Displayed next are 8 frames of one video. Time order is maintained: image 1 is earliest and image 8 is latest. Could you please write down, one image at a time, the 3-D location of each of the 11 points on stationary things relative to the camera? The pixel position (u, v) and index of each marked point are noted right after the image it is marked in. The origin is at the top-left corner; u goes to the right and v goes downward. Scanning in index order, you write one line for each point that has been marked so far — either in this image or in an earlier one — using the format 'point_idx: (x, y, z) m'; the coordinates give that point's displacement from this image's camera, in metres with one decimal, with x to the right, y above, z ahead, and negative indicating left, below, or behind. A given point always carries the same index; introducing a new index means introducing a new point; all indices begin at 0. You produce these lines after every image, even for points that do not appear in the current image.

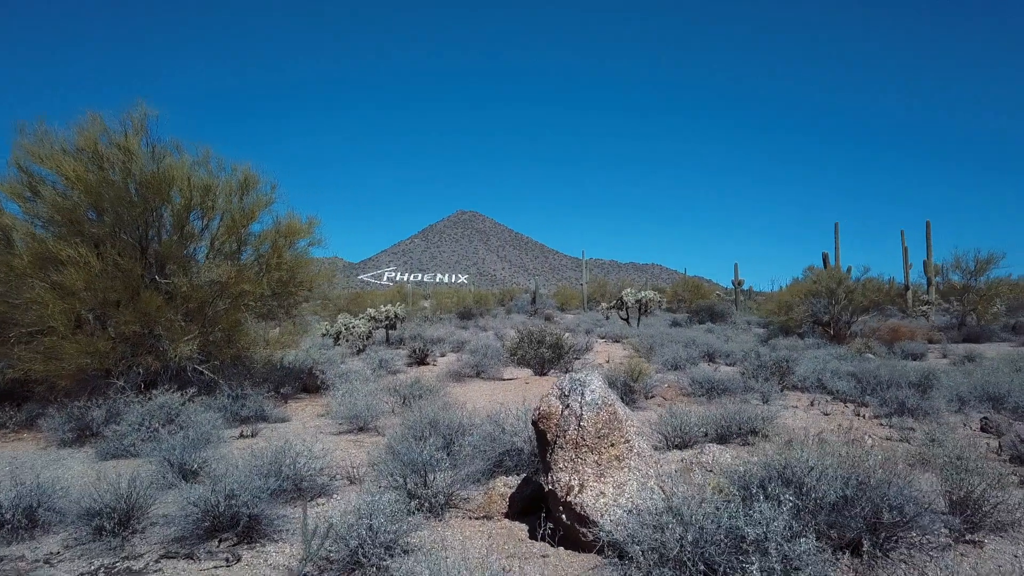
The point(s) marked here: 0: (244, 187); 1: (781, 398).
0: (-5.1, +1.9, +11.2) m
1: (+3.7, -1.5, +7.8) m
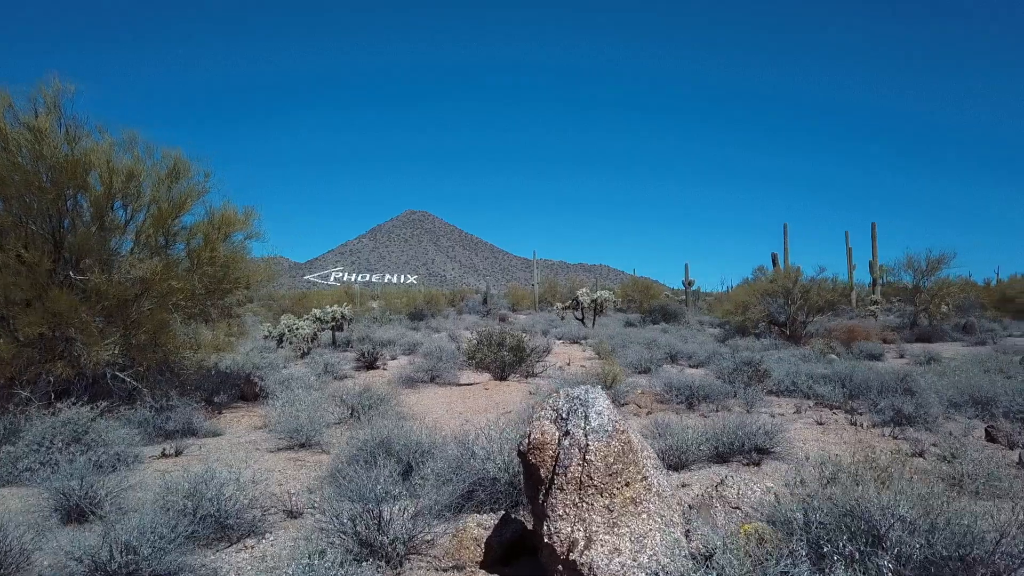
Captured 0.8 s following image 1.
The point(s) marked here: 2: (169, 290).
0: (-5.8, +1.9, +9.9) m
1: (+3.2, -1.5, +7.3) m
2: (-5.4, 0.0, +9.2) m
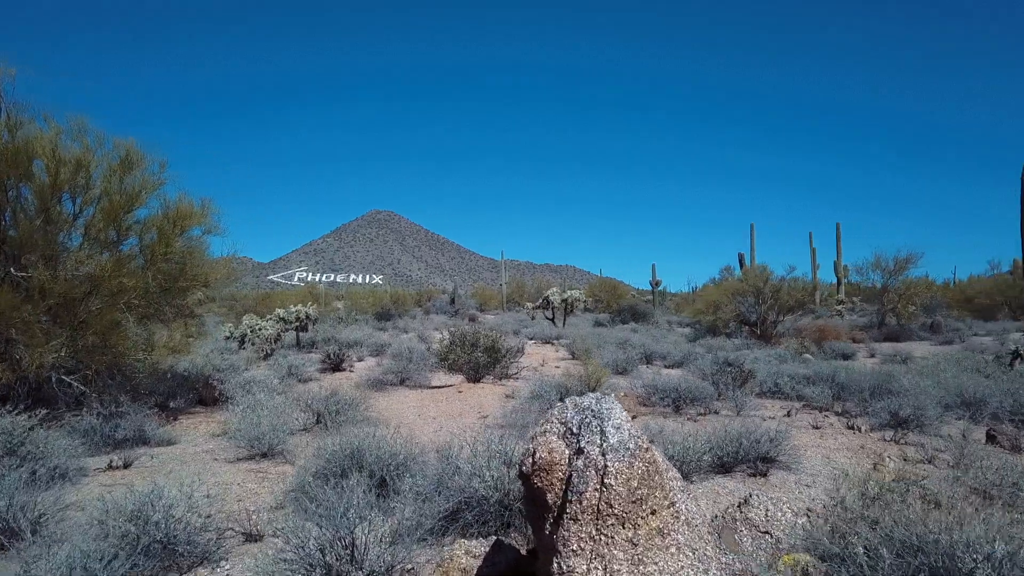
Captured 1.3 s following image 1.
0: (-6.2, +2.0, +9.1) m
1: (+3.0, -1.5, +7.0) m
2: (-5.7, 0.0, +8.4) m
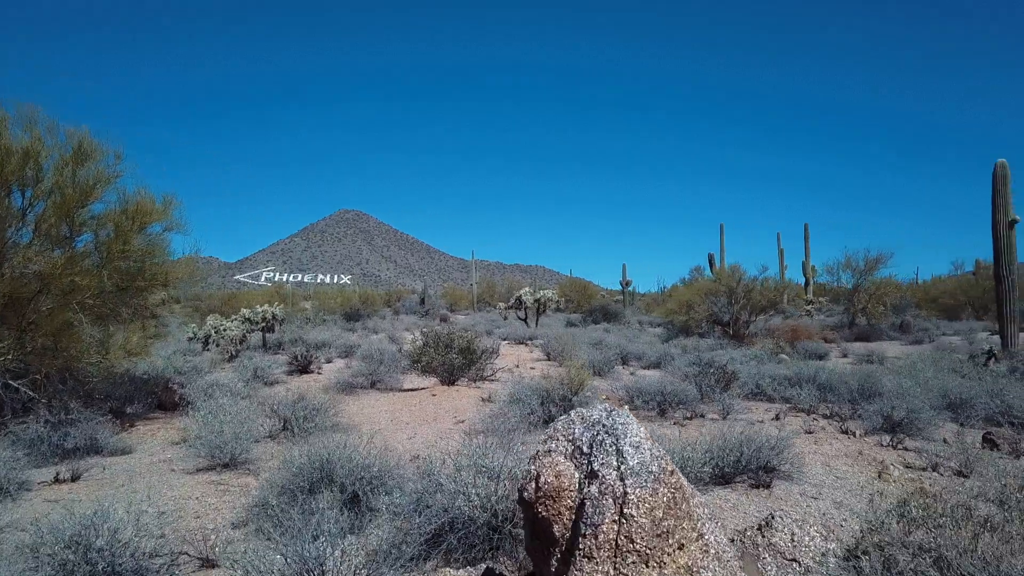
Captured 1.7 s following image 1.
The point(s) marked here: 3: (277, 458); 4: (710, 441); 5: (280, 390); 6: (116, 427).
0: (-6.5, +2.0, +8.5) m
1: (+2.8, -1.4, +6.8) m
2: (-6.0, 0.0, +7.8) m
3: (-2.8, -2.0, +6.9) m
4: (+1.6, -1.3, +4.7) m
5: (-4.3, -1.9, +10.7) m
6: (-5.9, -2.1, +8.5) m
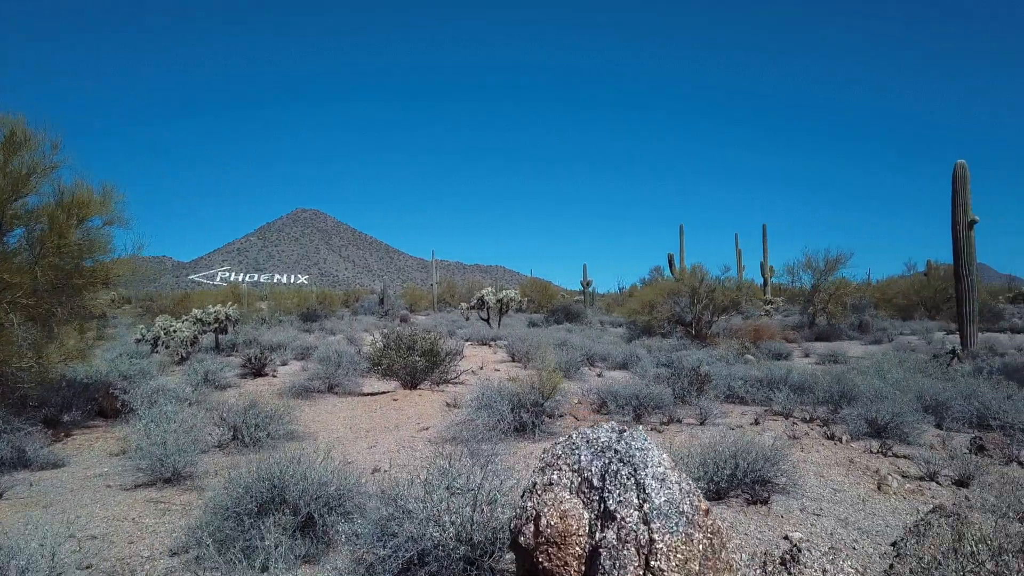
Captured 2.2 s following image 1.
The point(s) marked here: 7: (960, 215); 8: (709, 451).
0: (-6.9, +2.0, +7.6) m
1: (+2.4, -1.4, +6.6) m
2: (-6.4, +0.1, +6.9) m
3: (-3.2, -2.0, +6.2) m
4: (+1.4, -1.2, +4.4) m
5: (-4.9, -1.8, +10.0) m
6: (-6.4, -2.1, +7.7) m
7: (+11.7, +1.9, +15.0) m
8: (+1.4, -1.2, +4.1) m
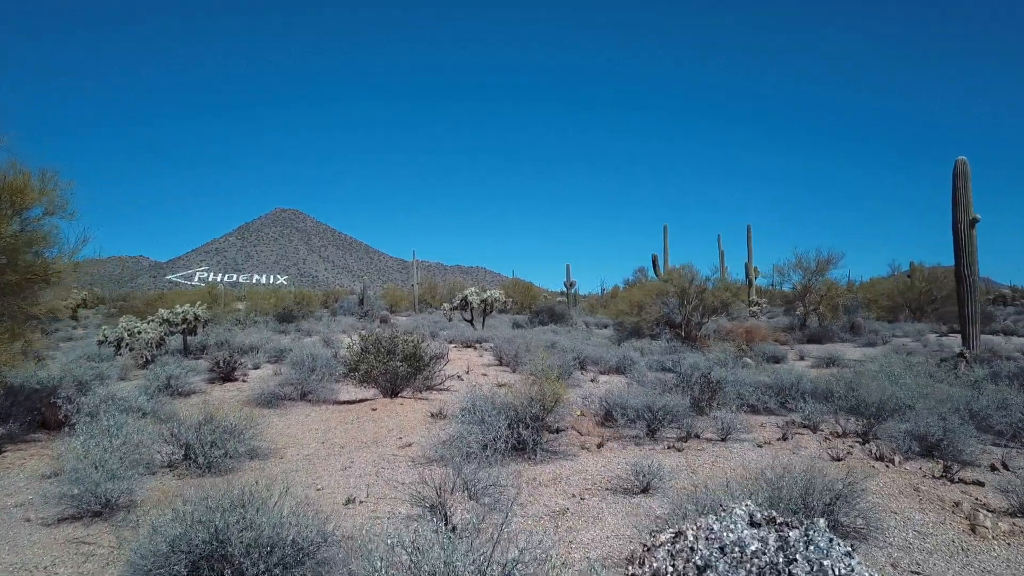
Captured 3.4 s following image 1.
0: (-7.0, +2.1, +6.5) m
1: (+2.4, -1.4, +5.8) m
2: (-6.5, +0.1, +5.9) m
3: (-3.2, -2.0, +5.3) m
4: (+1.5, -1.2, +3.6) m
5: (-5.1, -1.8, +9.0) m
6: (-6.5, -2.0, +6.7) m
7: (+11.4, +1.9, +14.6) m
8: (+1.5, -1.2, +3.4) m
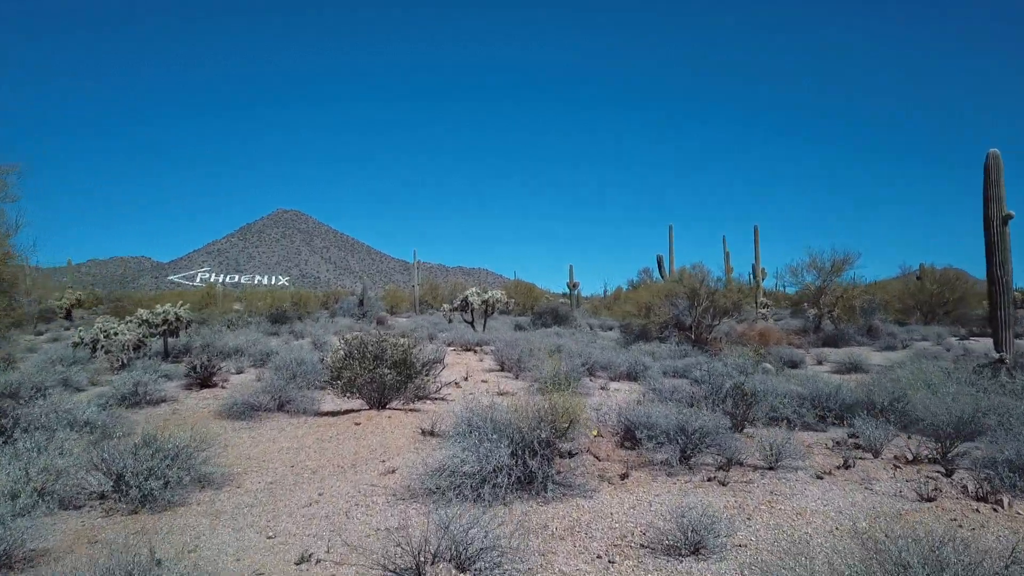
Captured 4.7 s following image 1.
0: (-6.9, +2.1, +5.6) m
1: (+2.4, -1.4, +4.9) m
2: (-6.4, +0.2, +4.9) m
3: (-3.2, -1.9, +4.3) m
4: (+1.5, -1.2, +2.6) m
5: (-5.0, -1.8, +8.0) m
6: (-6.4, -2.0, +5.7) m
7: (+11.5, +1.9, +13.6) m
8: (+1.5, -1.1, +2.4) m
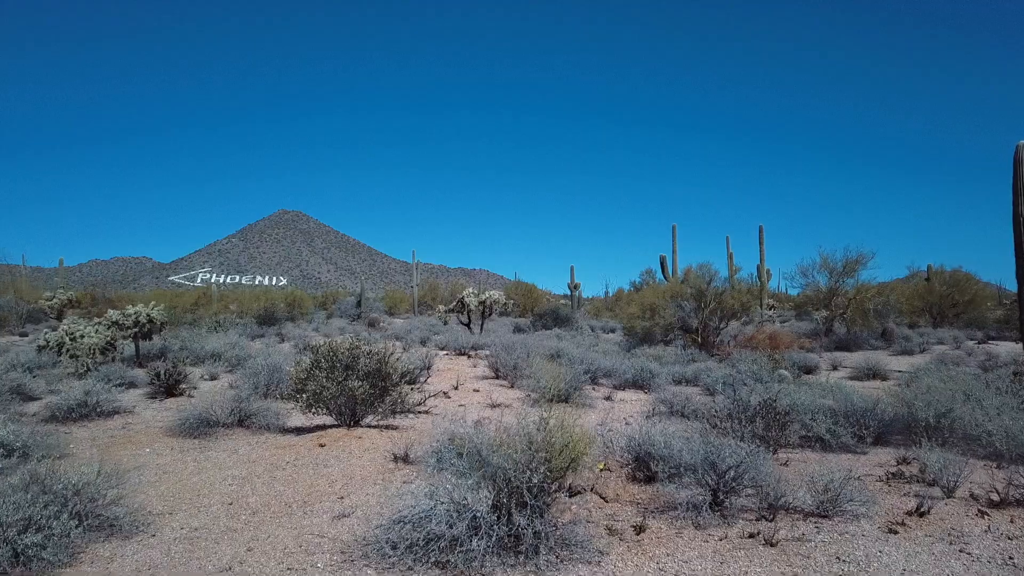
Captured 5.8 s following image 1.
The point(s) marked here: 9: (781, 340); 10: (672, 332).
0: (-7.0, +2.1, +4.6) m
1: (+2.3, -1.4, +3.9) m
2: (-6.5, +0.2, +3.9) m
3: (-3.3, -1.9, +3.4) m
4: (+1.4, -1.2, +1.6) m
5: (-5.1, -1.8, +7.0) m
6: (-6.5, -1.9, +4.7) m
7: (+11.4, +1.8, +12.6) m
8: (+1.4, -1.1, +1.4) m
9: (+8.4, -1.6, +17.7) m
10: (+5.3, -1.5, +18.8) m
